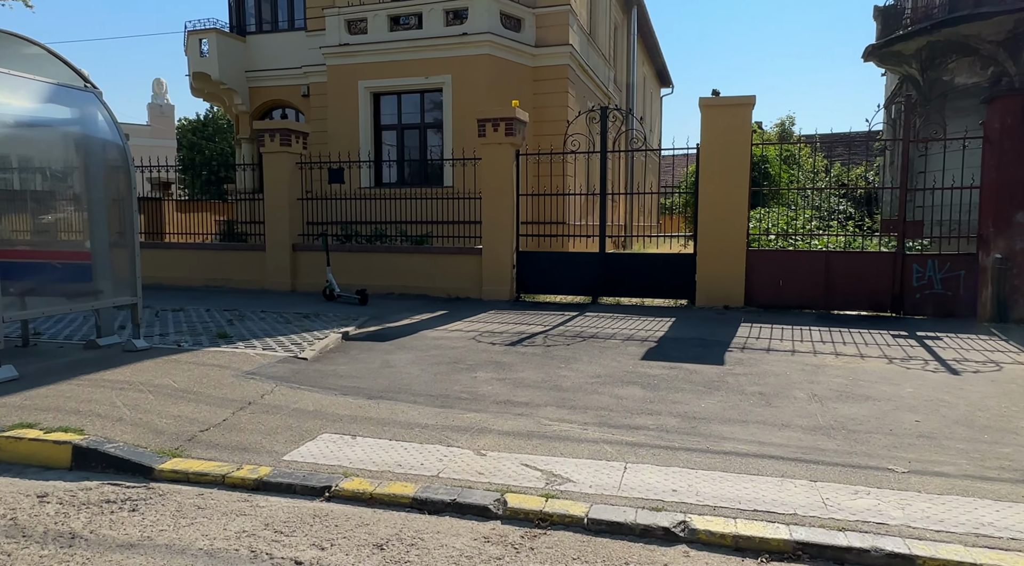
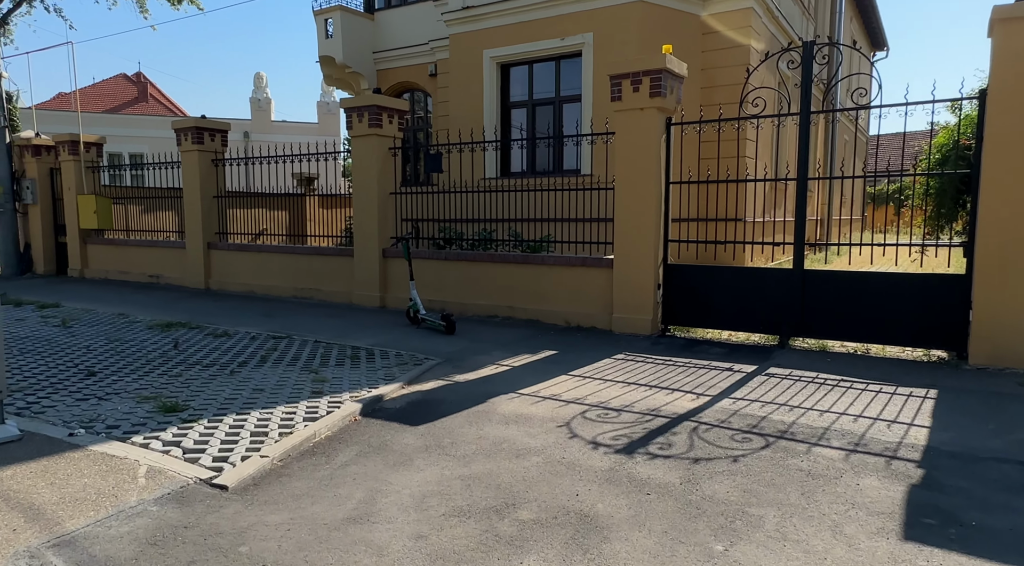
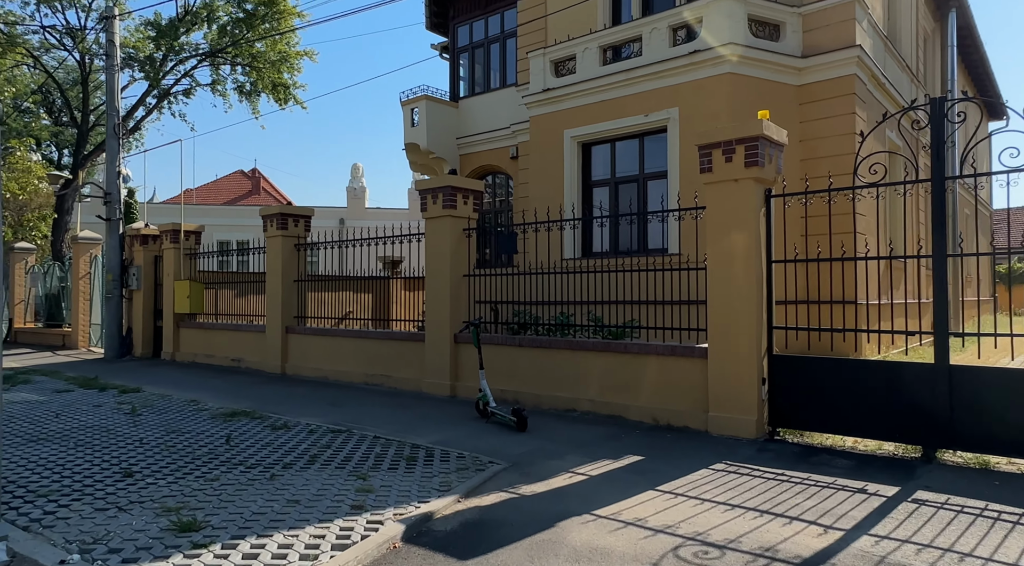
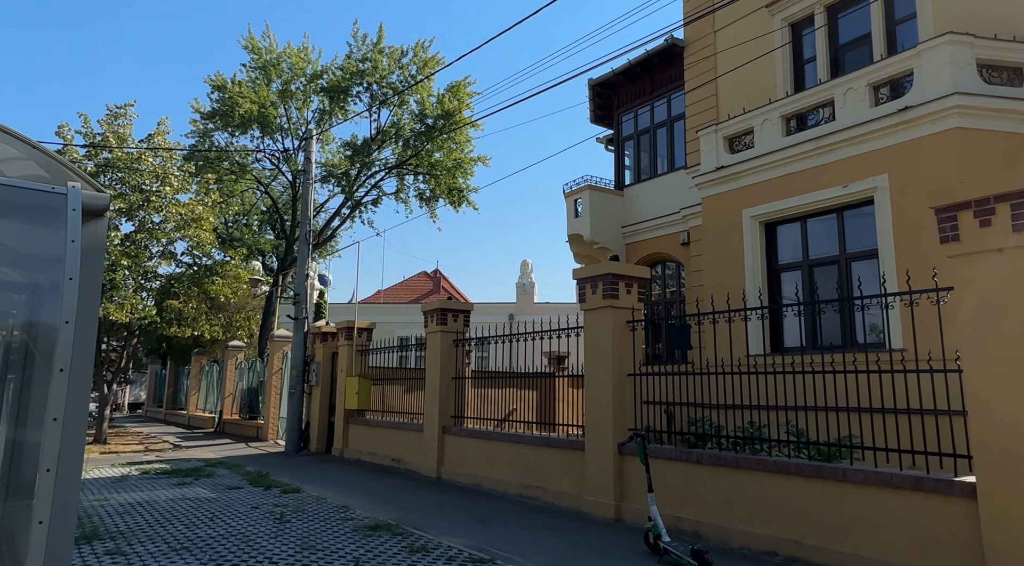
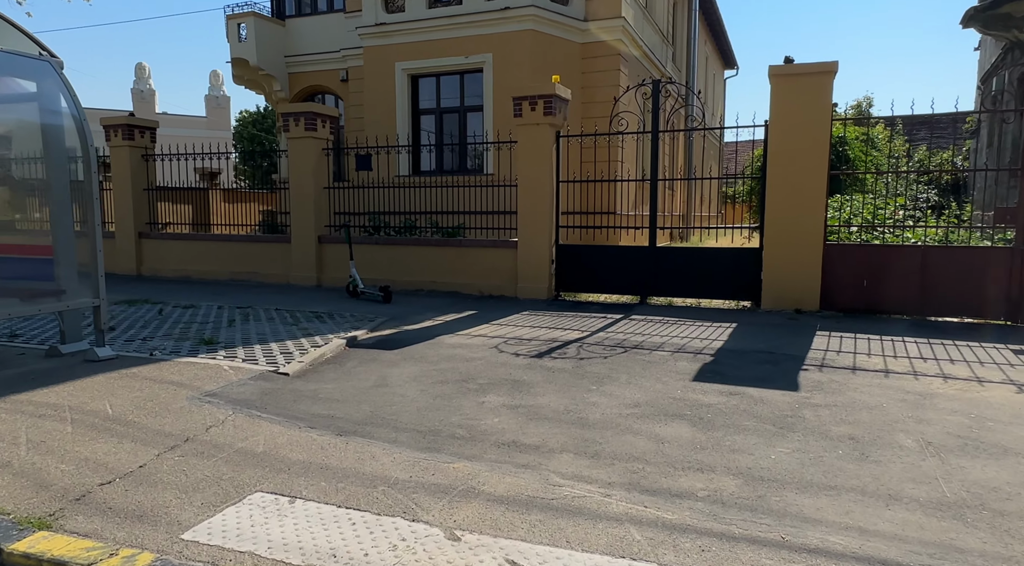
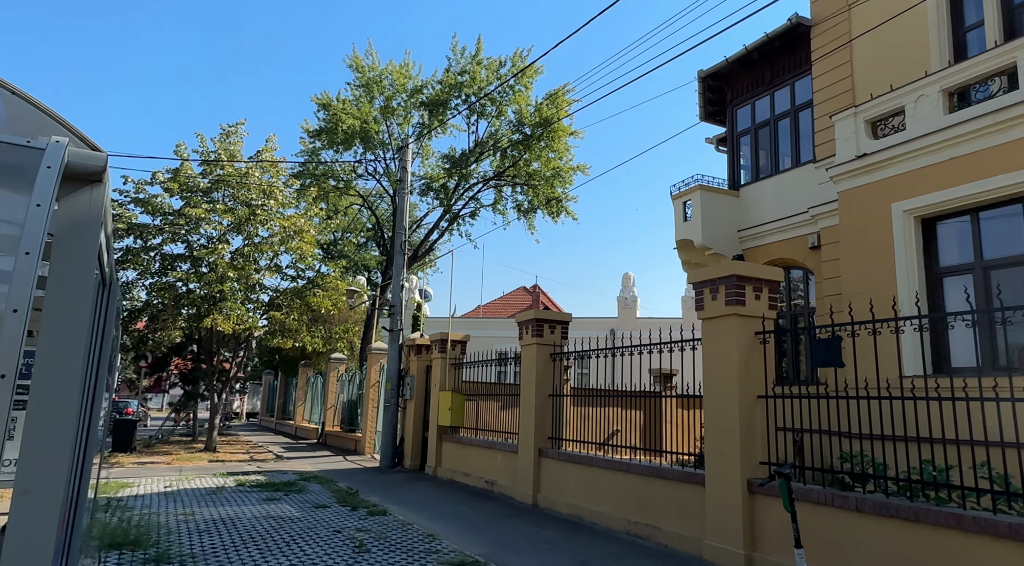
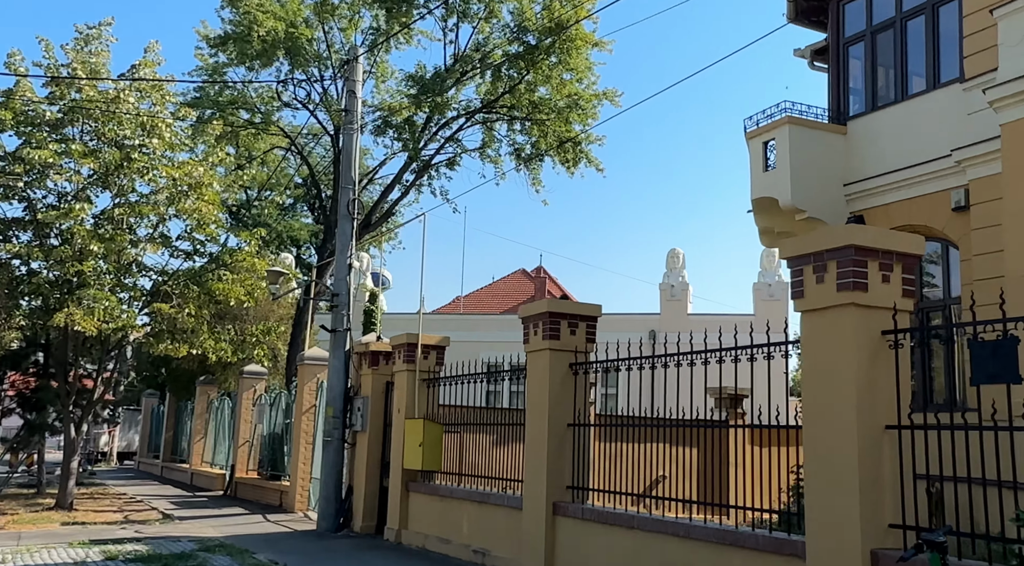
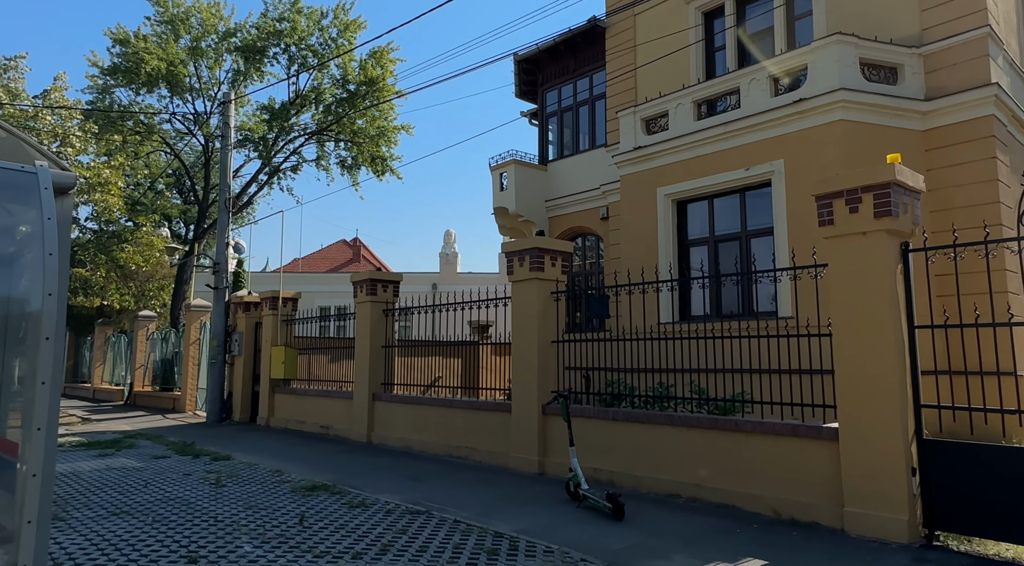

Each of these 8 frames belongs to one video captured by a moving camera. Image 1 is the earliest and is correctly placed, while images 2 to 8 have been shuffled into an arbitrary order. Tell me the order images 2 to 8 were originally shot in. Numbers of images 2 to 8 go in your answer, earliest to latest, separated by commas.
5, 2, 3, 8, 4, 6, 7
